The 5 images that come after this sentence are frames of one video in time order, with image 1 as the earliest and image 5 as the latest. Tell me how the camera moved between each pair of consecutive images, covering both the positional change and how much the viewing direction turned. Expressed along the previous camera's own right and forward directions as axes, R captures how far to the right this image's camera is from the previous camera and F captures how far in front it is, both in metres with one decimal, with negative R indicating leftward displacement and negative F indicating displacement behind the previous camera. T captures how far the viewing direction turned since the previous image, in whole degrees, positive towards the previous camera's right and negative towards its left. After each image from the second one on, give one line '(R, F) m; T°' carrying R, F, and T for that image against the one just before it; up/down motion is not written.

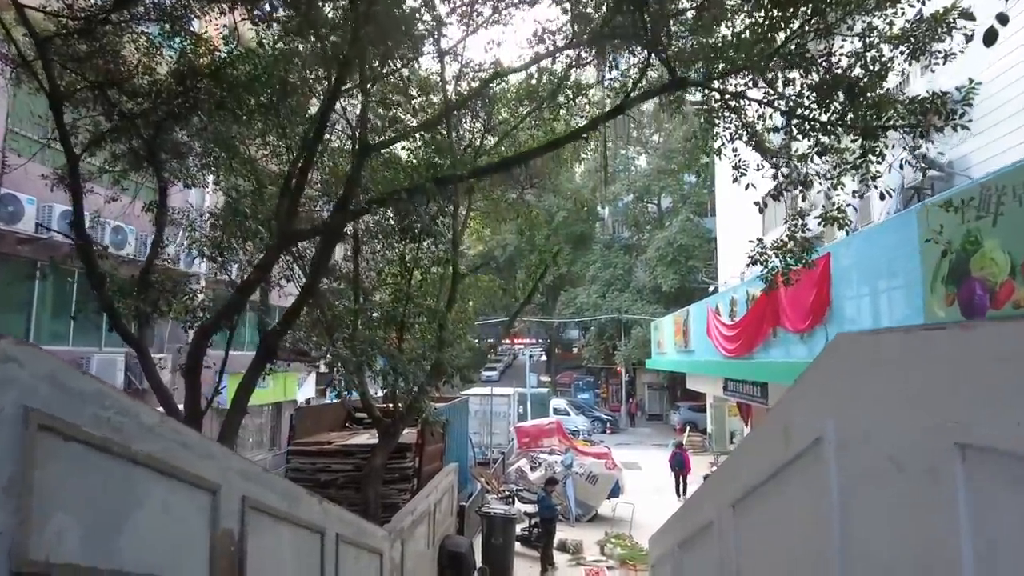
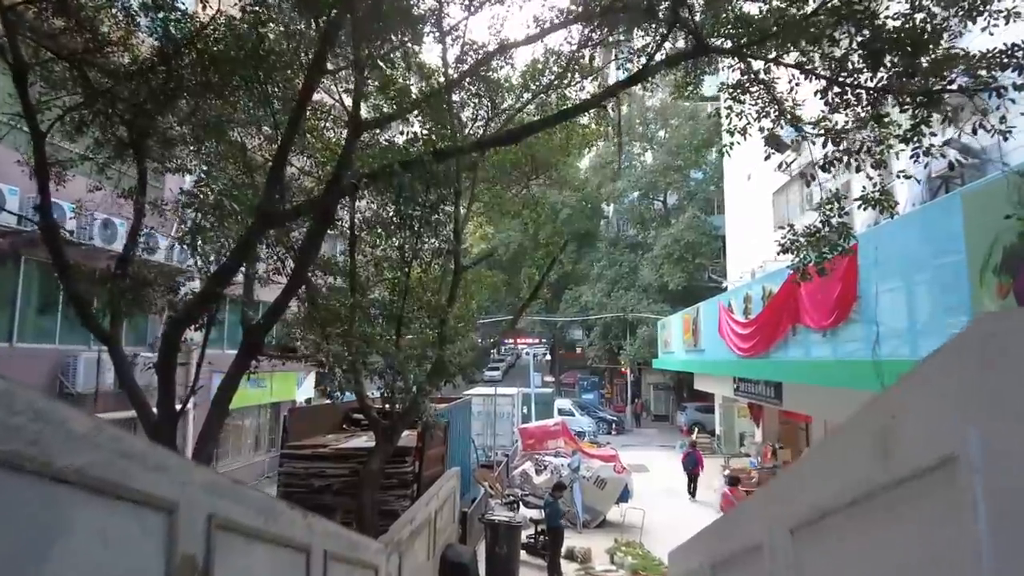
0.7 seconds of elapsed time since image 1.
(0.0, +0.4) m; 0°
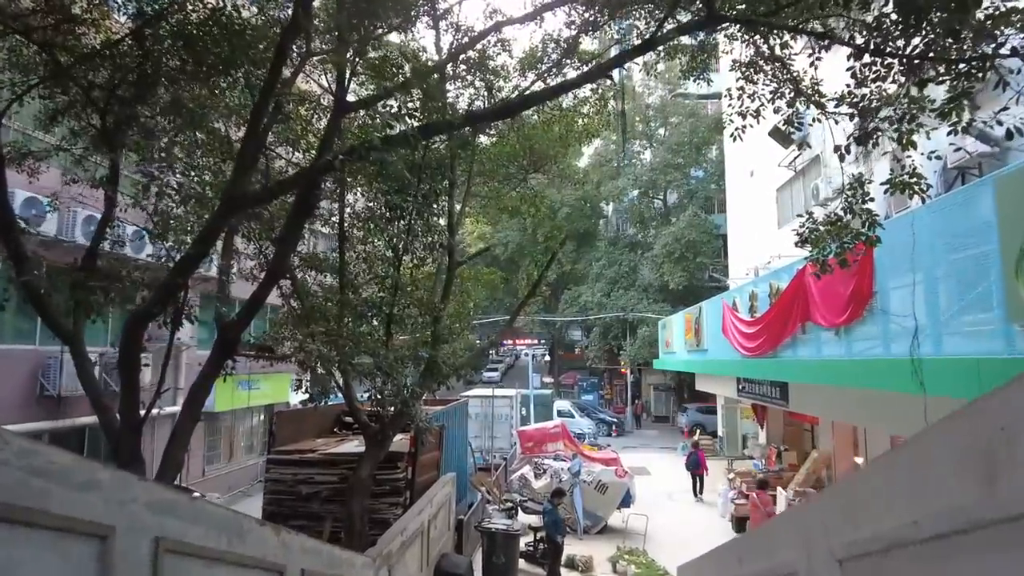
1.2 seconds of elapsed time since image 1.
(0.0, +0.3) m; 0°
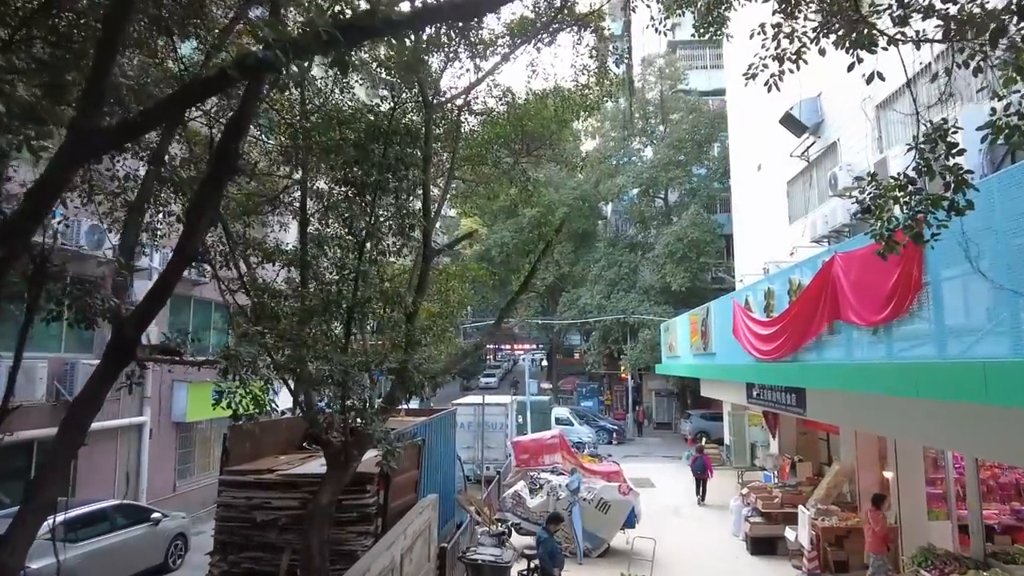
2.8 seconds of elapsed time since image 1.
(+0.1, +0.9) m; 0°
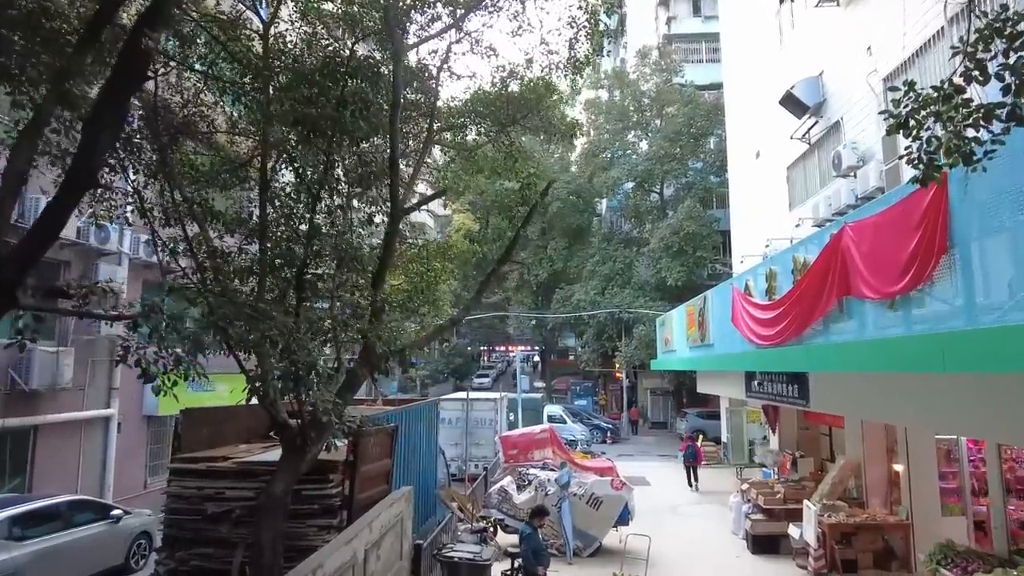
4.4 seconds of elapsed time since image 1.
(+0.1, +0.6) m; 0°
